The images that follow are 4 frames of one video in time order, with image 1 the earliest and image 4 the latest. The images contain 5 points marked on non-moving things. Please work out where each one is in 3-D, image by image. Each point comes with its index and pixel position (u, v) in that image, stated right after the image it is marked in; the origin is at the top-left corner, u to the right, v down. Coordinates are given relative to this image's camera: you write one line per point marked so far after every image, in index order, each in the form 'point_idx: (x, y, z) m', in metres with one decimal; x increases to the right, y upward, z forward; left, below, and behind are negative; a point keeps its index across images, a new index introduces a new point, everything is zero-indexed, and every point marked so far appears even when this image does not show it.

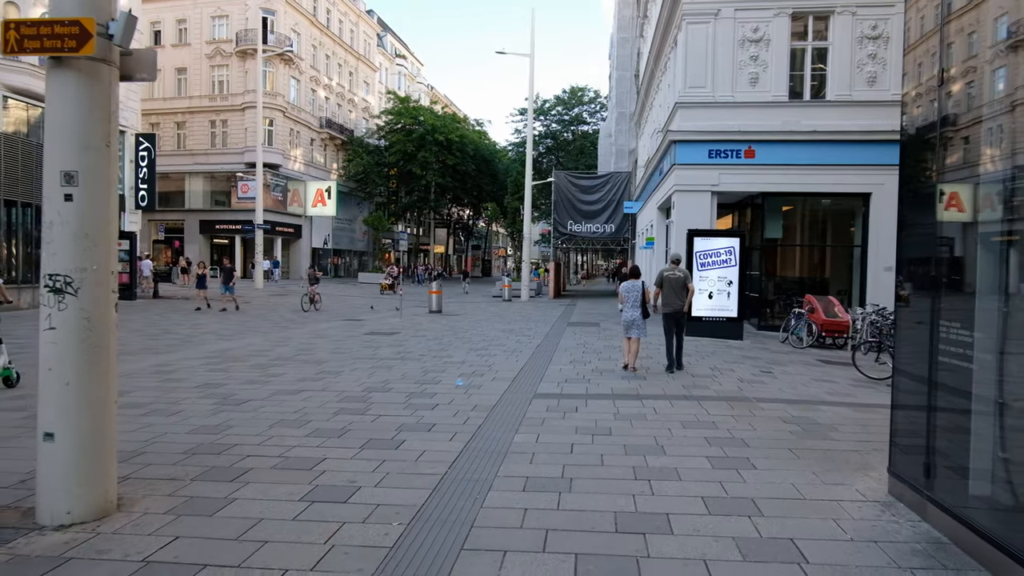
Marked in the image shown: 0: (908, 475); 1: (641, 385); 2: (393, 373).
0: (+2.7, -1.3, +4.6) m
1: (+1.8, -1.3, +9.2) m
2: (-1.9, -1.3, +10.5) m
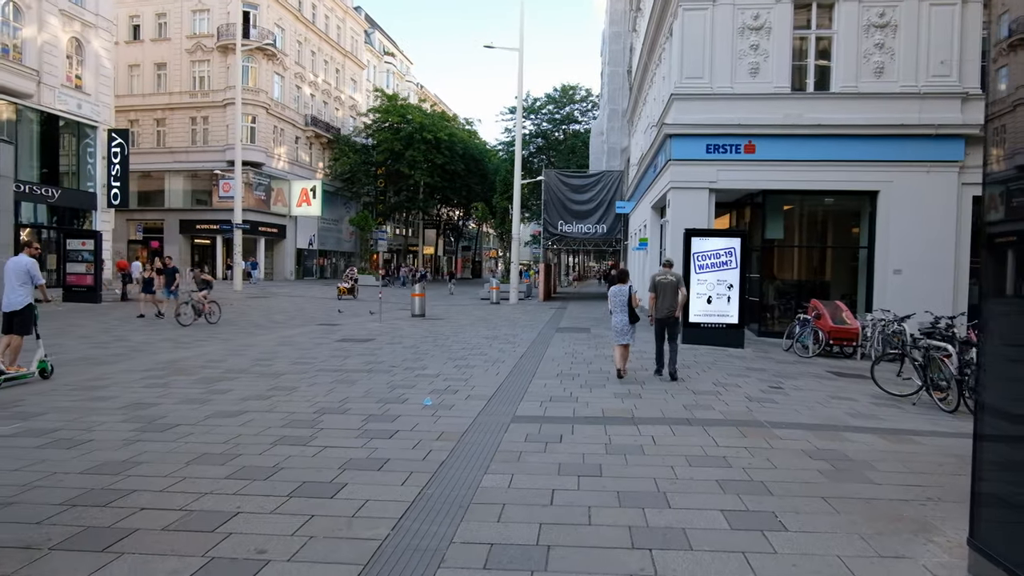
0: (+2.5, -1.3, +3.5) m
1: (+1.5, -1.4, +8.0) m
2: (-2.2, -1.4, +9.3) m
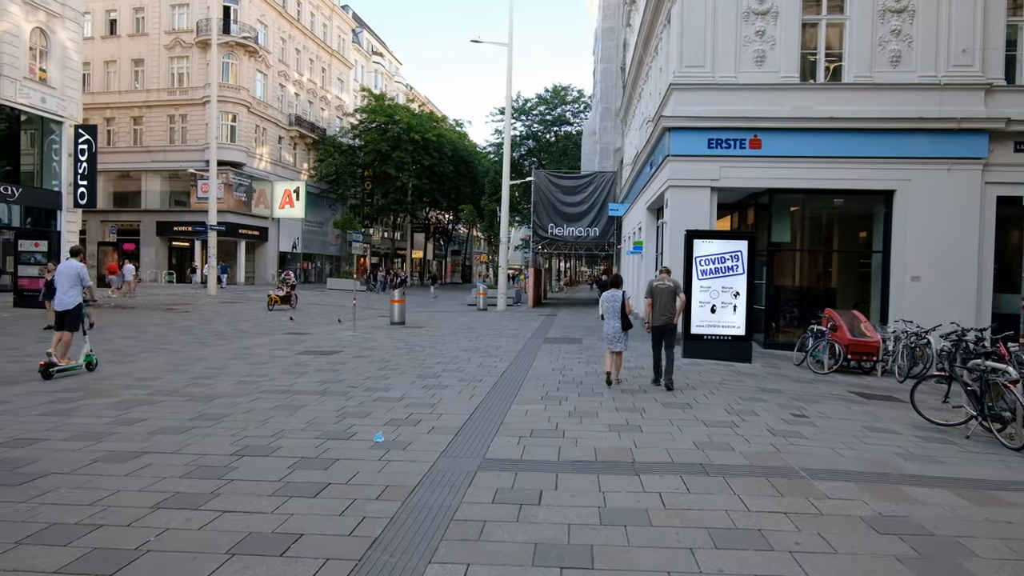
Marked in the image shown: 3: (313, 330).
0: (+2.2, -1.4, +1.9) m
1: (+1.2, -1.5, +6.5) m
2: (-2.5, -1.5, +7.7) m
3: (-5.7, -1.2, +19.3) m
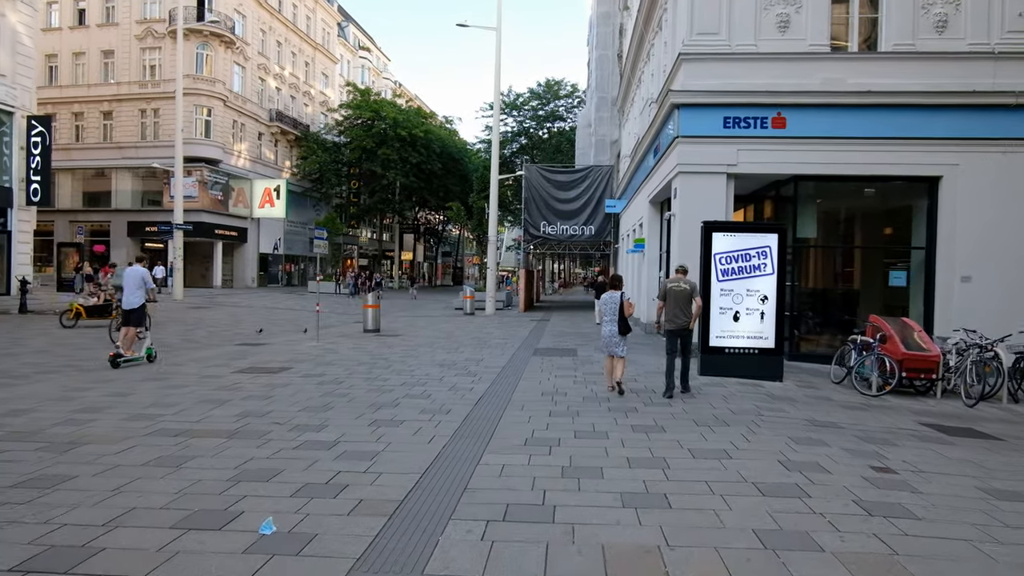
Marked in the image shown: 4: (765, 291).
0: (+2.0, -1.4, -0.4) m
1: (+1.0, -1.5, +4.2) m
2: (-2.7, -1.5, +5.4) m
3: (-6.0, -1.3, +16.9) m
4: (+4.2, 0.0, +11.3) m
